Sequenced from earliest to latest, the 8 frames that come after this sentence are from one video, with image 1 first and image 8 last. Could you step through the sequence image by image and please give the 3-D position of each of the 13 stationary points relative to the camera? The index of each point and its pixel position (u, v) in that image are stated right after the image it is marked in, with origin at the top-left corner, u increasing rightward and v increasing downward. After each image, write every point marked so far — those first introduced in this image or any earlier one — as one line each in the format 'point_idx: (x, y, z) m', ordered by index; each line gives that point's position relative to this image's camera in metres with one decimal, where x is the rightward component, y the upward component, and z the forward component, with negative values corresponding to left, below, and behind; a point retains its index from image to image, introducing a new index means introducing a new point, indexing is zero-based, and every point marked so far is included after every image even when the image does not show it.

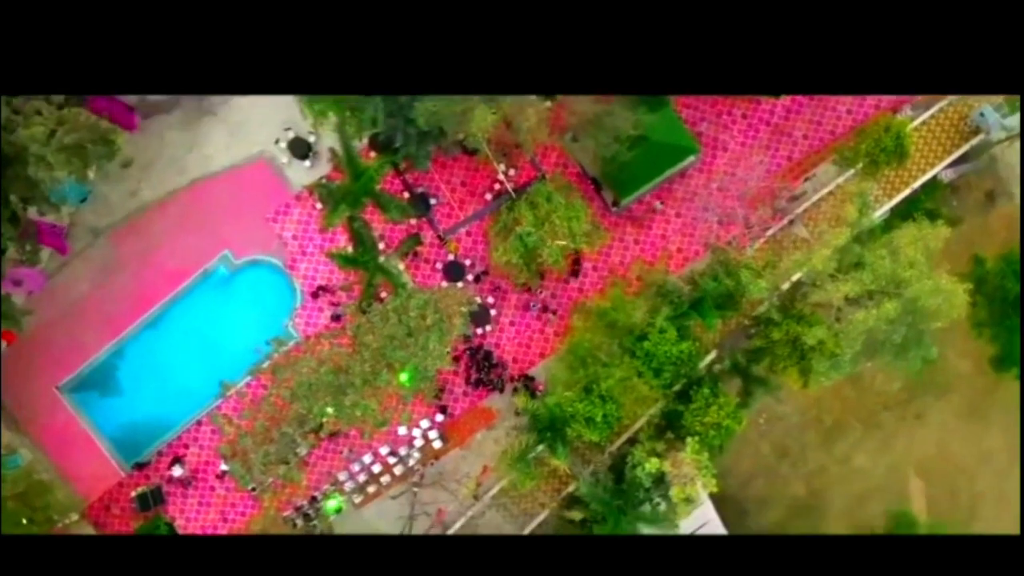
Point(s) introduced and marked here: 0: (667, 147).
0: (+6.9, +6.4, +19.2) m
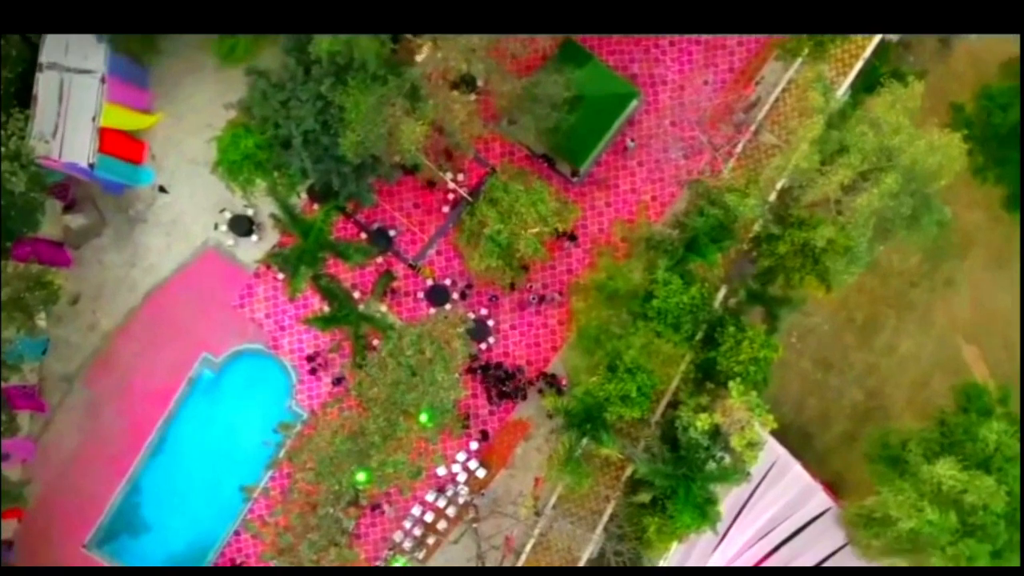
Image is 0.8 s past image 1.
0: (+4.0, +8.1, +18.1) m
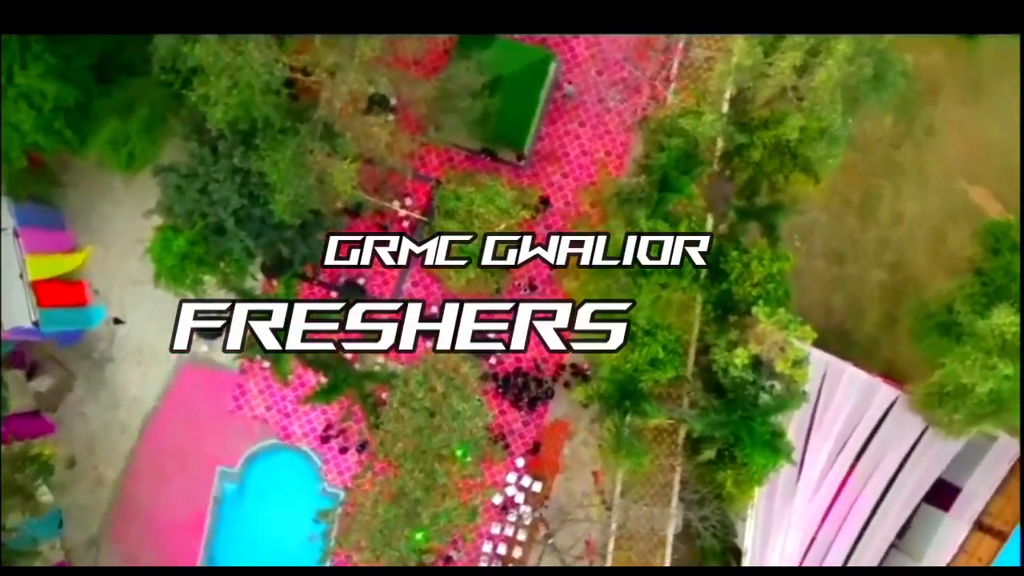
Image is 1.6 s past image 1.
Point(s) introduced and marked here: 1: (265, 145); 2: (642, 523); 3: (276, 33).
0: (+0.4, +8.8, +17.0) m
1: (-9.6, +5.5, +16.4) m
2: (+5.5, -9.7, +17.5) m
3: (-8.9, +9.6, +15.9) m
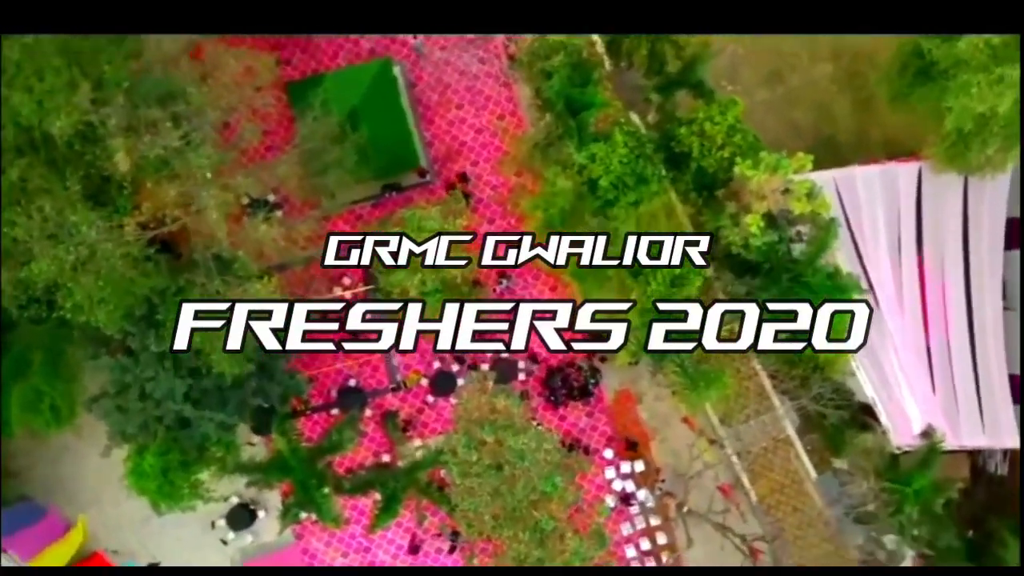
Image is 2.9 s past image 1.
0: (-5.0, +7.2, +15.3) m
1: (-11.7, -1.0, +14.4) m
2: (+9.3, -5.5, +15.6) m
3: (-13.3, +2.8, +14.0) m
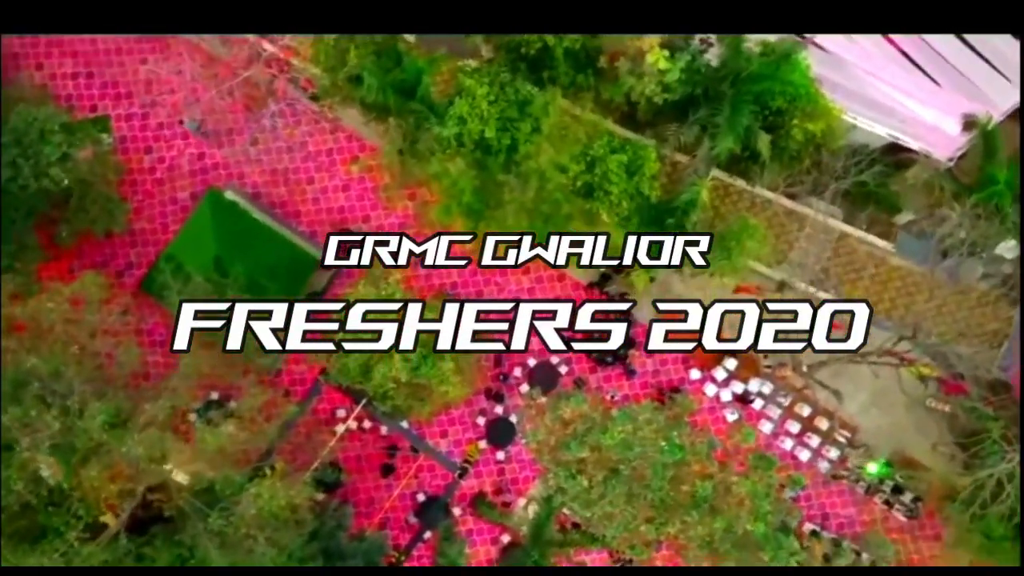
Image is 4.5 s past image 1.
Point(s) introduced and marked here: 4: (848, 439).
0: (-9.2, +1.9, +13.2) m
1: (-9.1, -8.6, +12.2) m
2: (+10.0, +1.2, +13.6) m
3: (-12.8, -6.7, +11.8) m
4: (+10.0, -4.5, +12.5) m
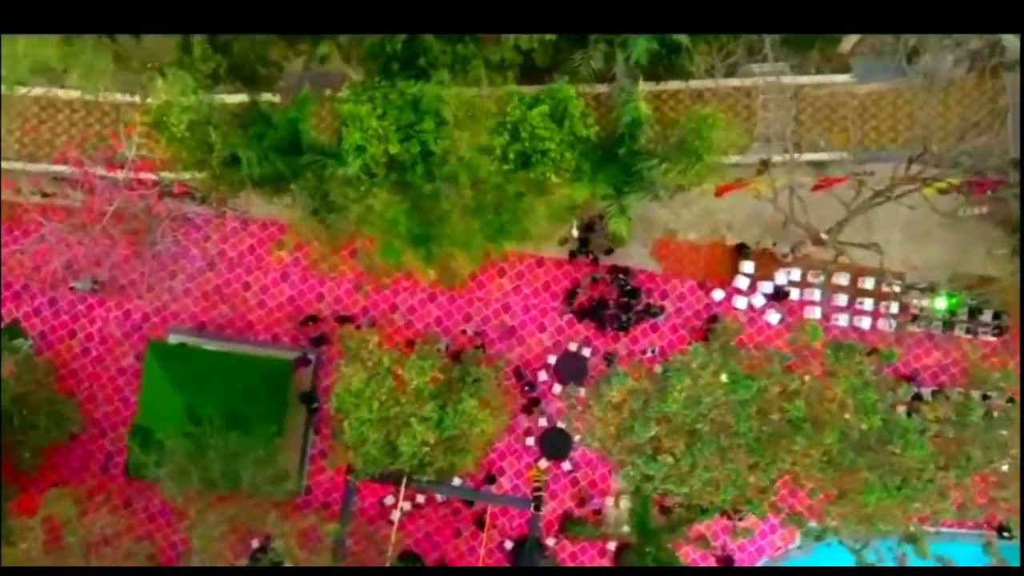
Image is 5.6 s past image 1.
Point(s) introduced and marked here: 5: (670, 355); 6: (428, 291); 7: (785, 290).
0: (-9.5, -2.5, +11.7) m
1: (-4.9, -11.9, +10.8) m
2: (+8.0, +5.2, +12.5) m
3: (-9.0, -11.8, +10.3) m
4: (+10.5, +0.1, +11.3) m
5: (+4.4, -1.8, +11.6) m
6: (-2.4, -0.1, +12.2) m
7: (+7.8, 0.0, +12.2) m
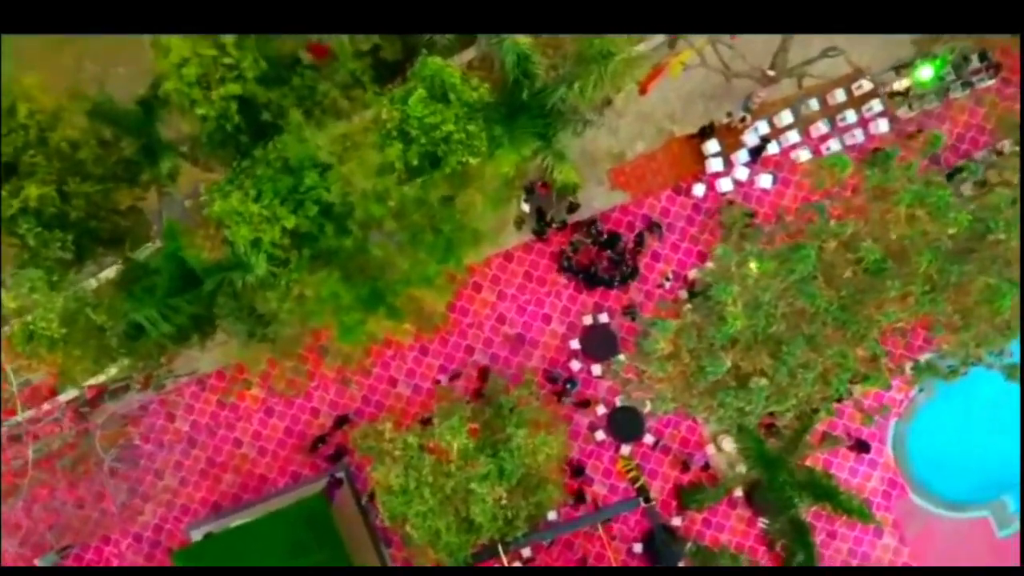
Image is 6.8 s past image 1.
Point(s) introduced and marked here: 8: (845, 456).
0: (-7.4, -7.1, +10.2) m
1: (+1.3, -12.9, +9.2) m
2: (+4.0, +8.3, +11.3) m
3: (-2.3, -14.9, +8.6) m
4: (+8.7, +5.1, +10.1) m
5: (+4.3, +0.4, +10.3) m
6: (-2.5, -1.5, +10.7) m
7: (+6.4, +3.7, +10.9) m
8: (+7.8, -4.0, +9.9) m
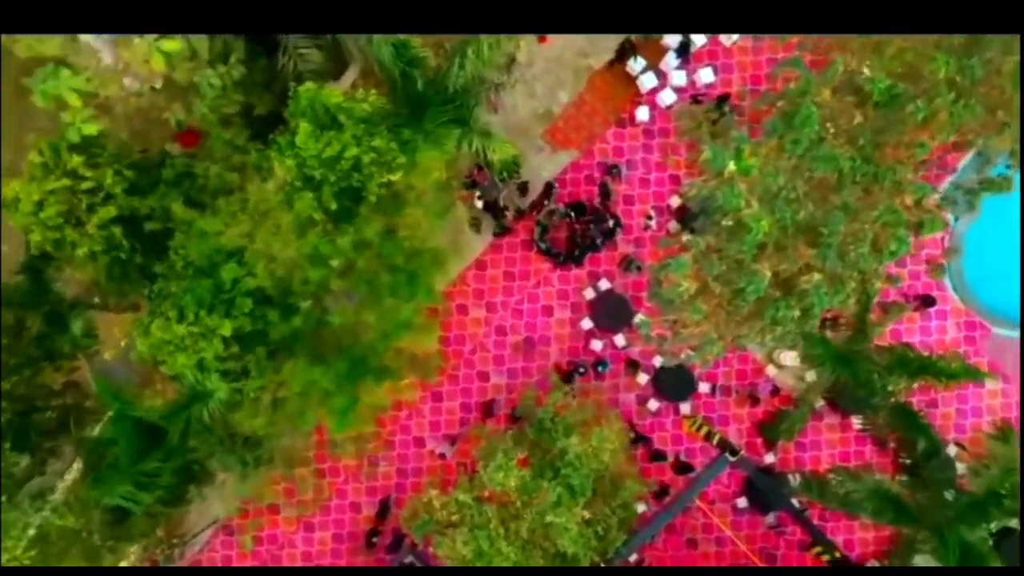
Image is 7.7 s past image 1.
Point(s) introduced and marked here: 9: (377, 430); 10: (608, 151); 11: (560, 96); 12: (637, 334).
0: (-4.3, -9.6, +8.9) m
1: (+6.1, -11.5, +8.1) m
2: (0.0, +9.0, +10.3) m
3: (+3.5, -14.7, +7.4) m
4: (+5.7, +8.0, +9.2) m
5: (+3.5, +1.9, +9.3) m
6: (-1.9, -2.5, +9.6) m
7: (+4.1, +5.8, +10.0) m
8: (+8.5, -0.6, +8.9) m
9: (-3.1, -3.2, +9.6) m
10: (+2.4, +3.3, +10.0) m
11: (+1.2, +4.7, +10.1) m
12: (+2.8, -1.0, +9.5) m
